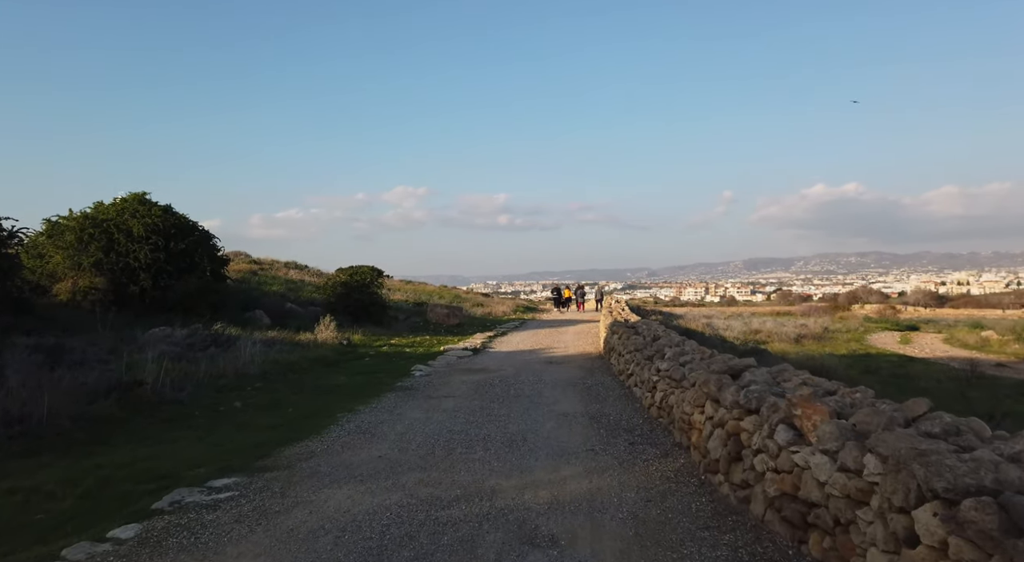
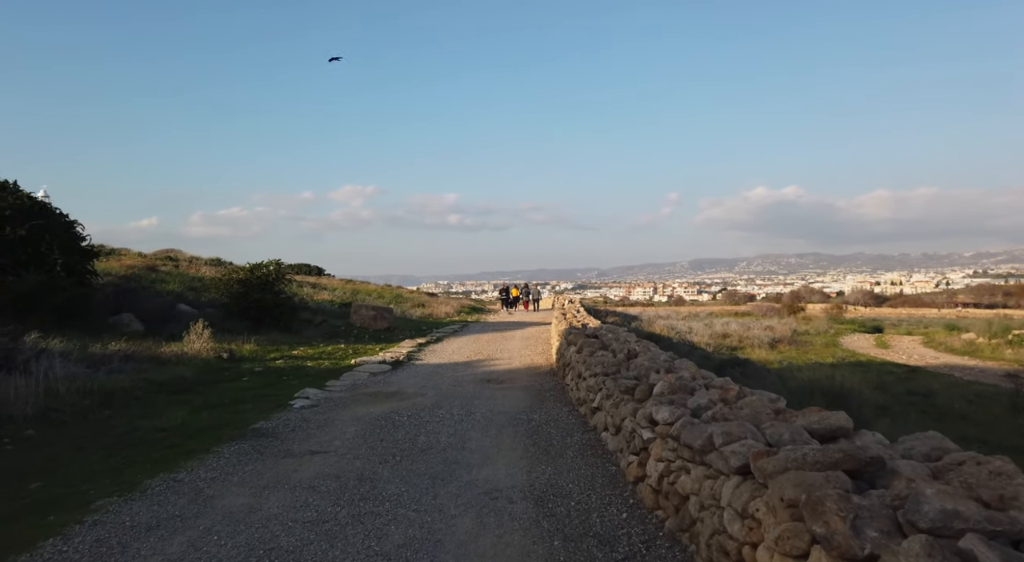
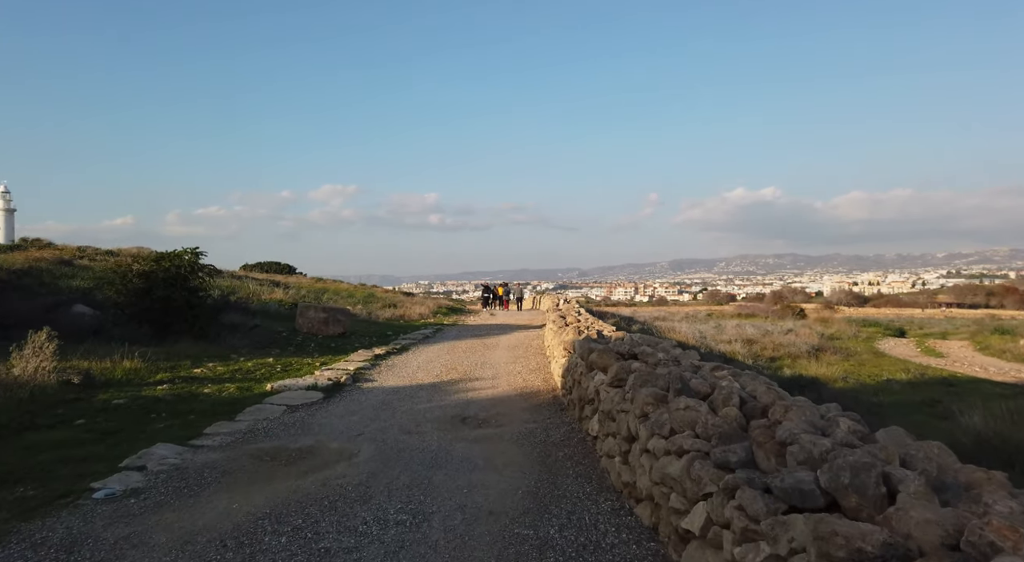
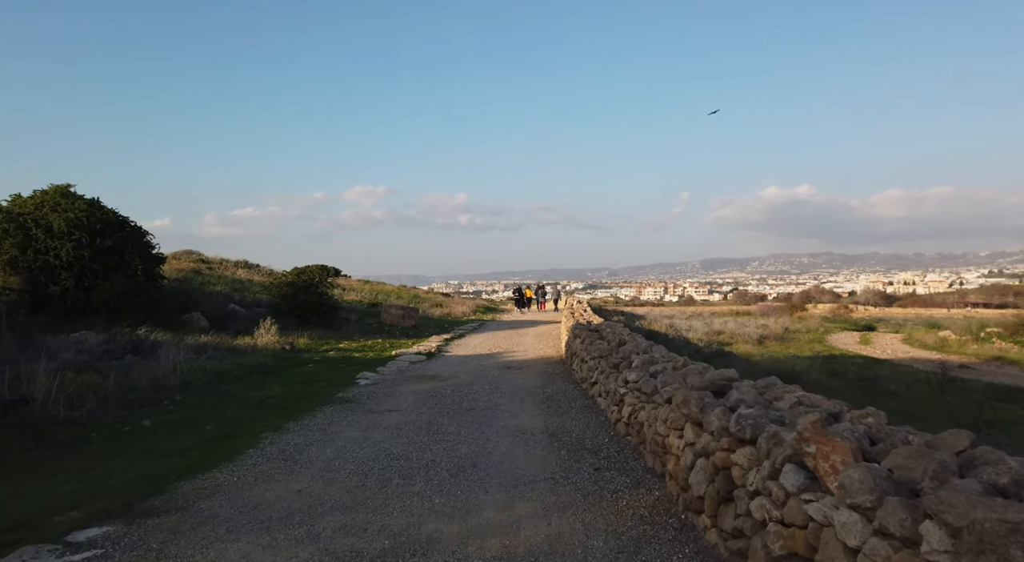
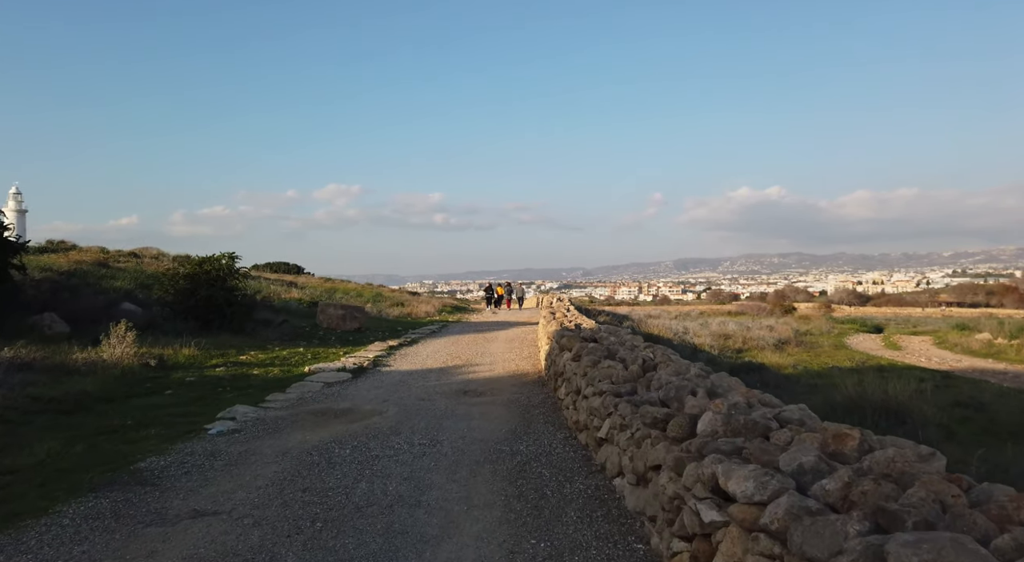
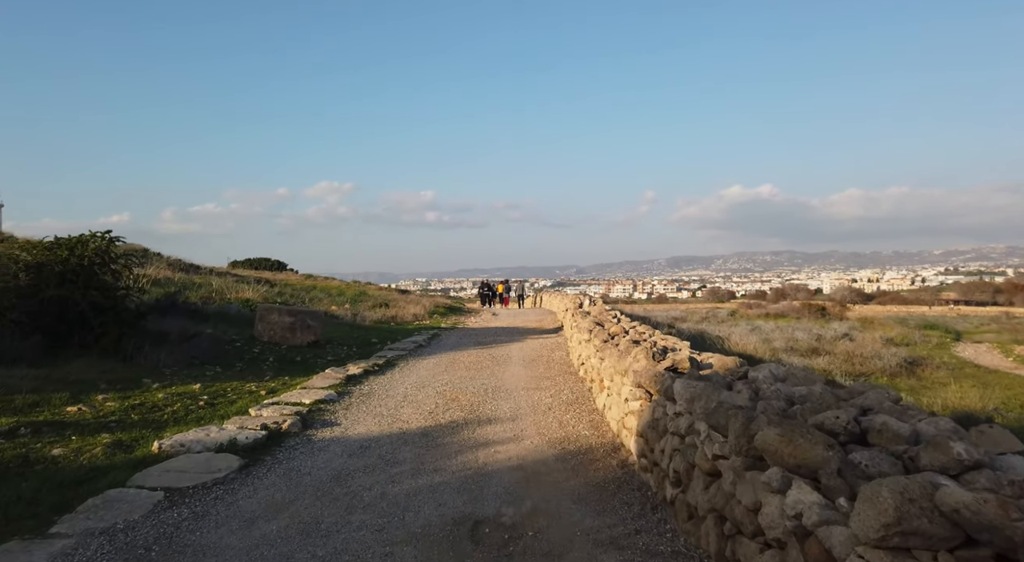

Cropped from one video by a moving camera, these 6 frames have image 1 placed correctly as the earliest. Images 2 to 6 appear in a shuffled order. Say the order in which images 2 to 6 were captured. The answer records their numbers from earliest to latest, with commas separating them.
4, 2, 5, 3, 6
